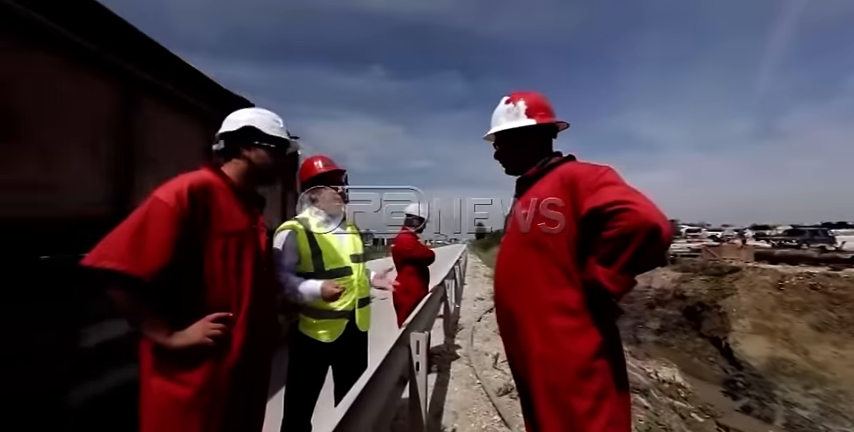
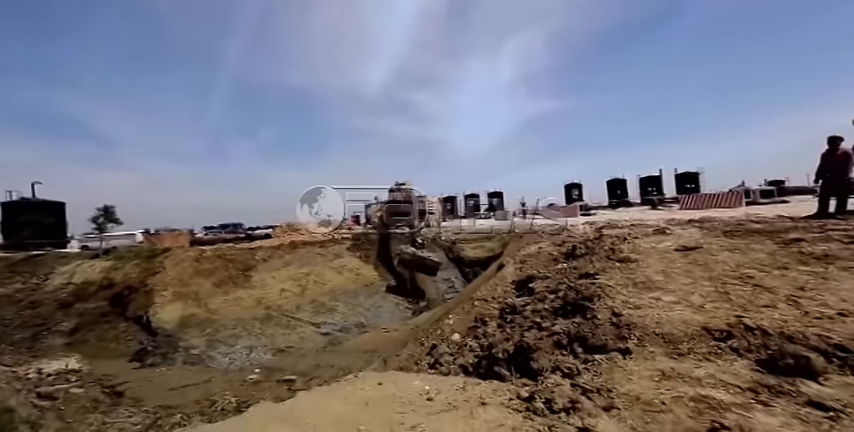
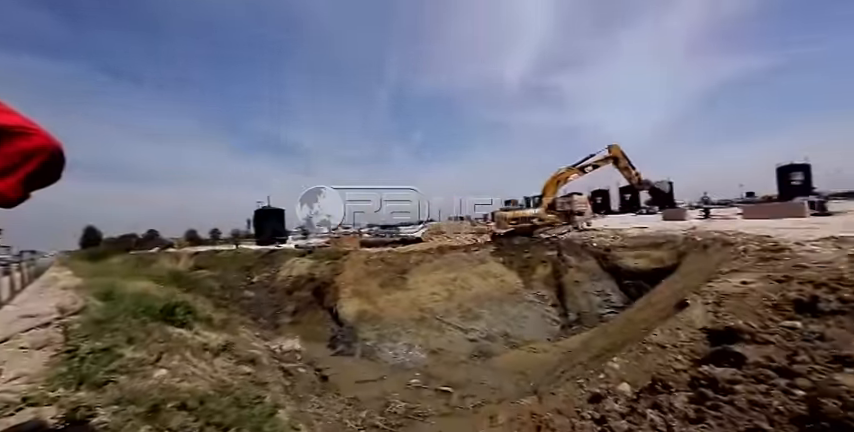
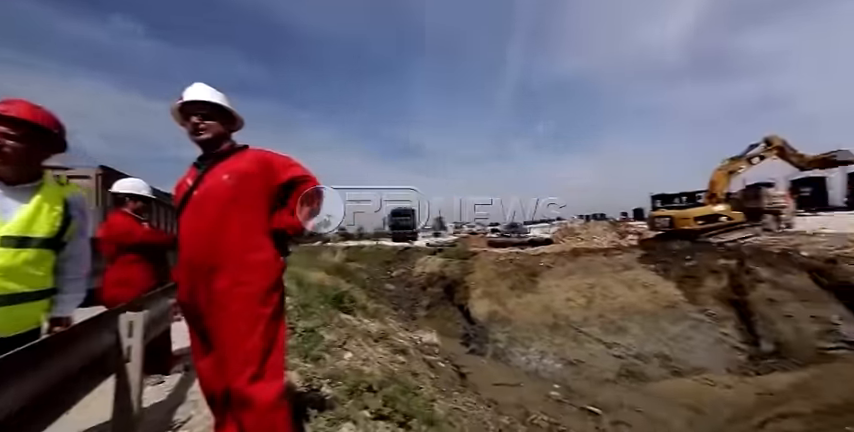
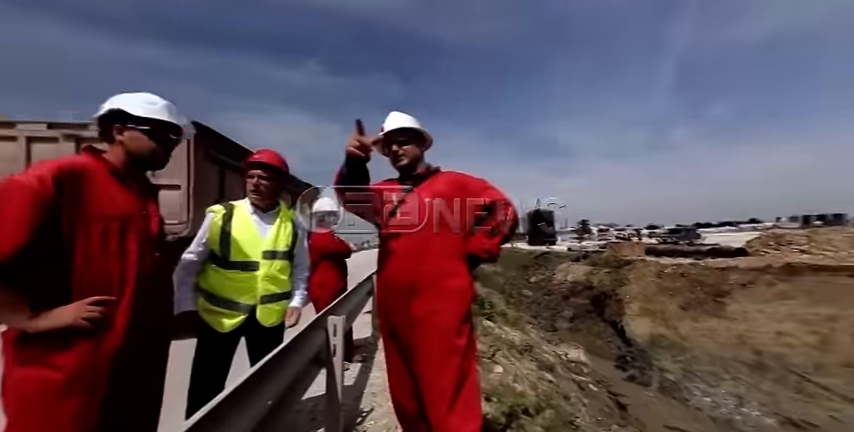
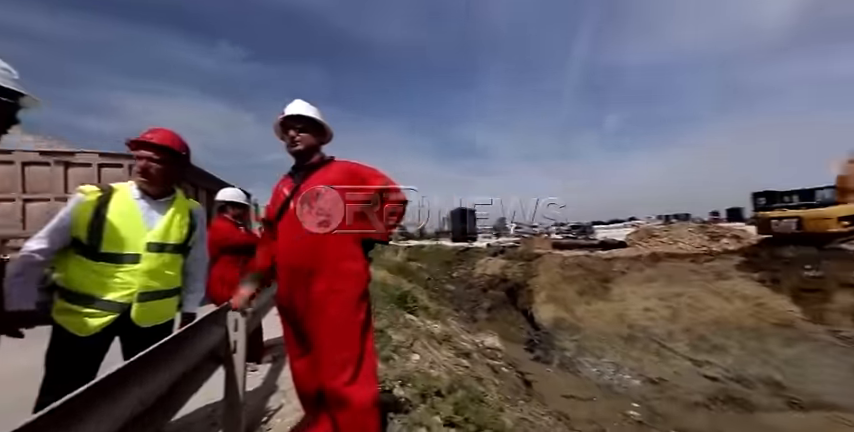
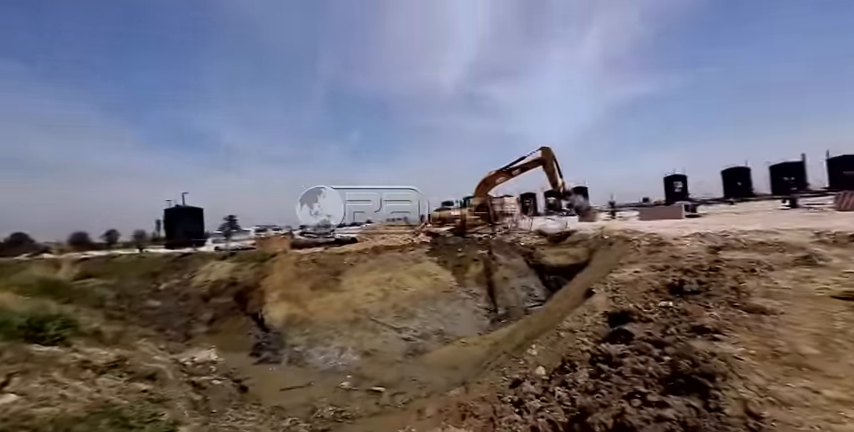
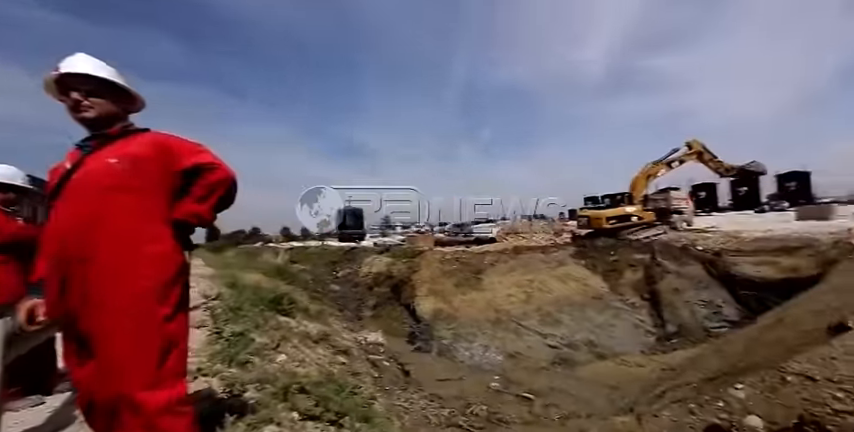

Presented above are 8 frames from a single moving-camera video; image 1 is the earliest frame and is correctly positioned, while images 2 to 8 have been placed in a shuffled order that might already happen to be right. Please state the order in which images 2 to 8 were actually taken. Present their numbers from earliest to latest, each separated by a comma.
5, 6, 4, 8, 3, 7, 2
